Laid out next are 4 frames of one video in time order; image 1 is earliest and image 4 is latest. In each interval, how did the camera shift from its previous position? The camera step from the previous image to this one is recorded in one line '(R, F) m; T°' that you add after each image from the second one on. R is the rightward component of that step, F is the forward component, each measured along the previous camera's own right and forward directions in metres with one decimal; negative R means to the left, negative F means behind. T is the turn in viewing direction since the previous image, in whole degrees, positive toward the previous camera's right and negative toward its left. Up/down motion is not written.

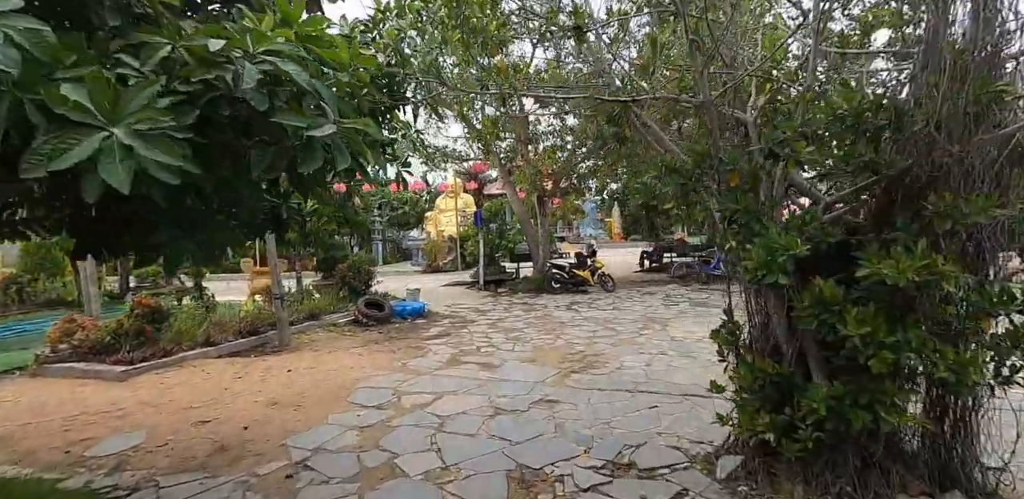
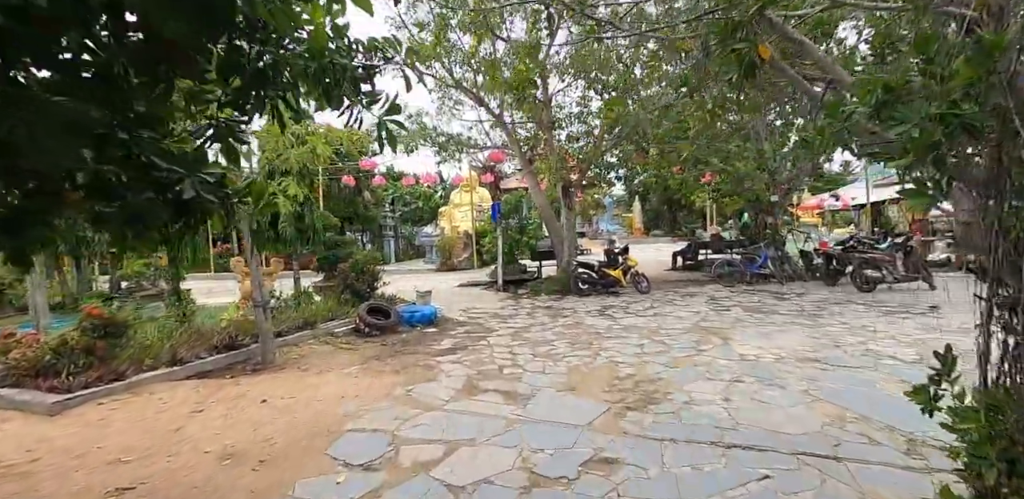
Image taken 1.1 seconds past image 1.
(-0.1, +1.1) m; -2°
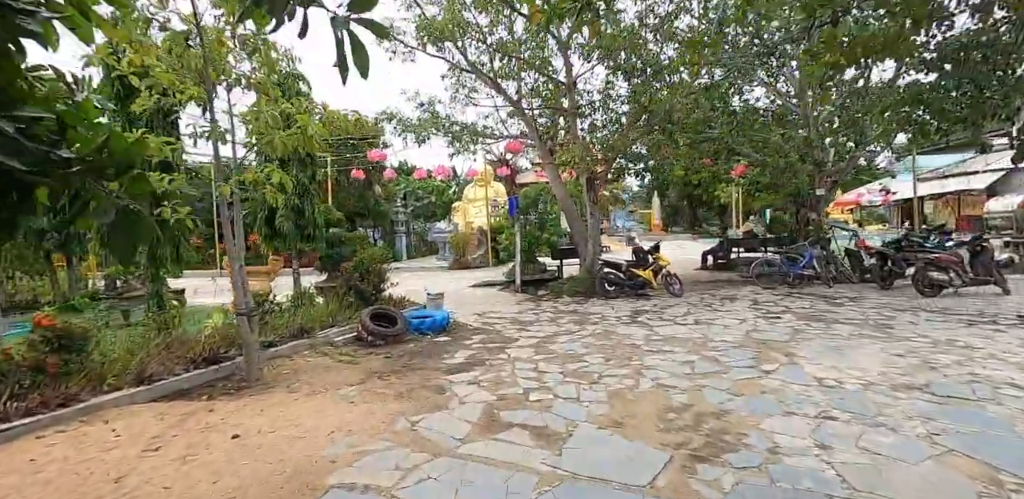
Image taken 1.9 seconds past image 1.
(-0.1, +0.8) m; -1°
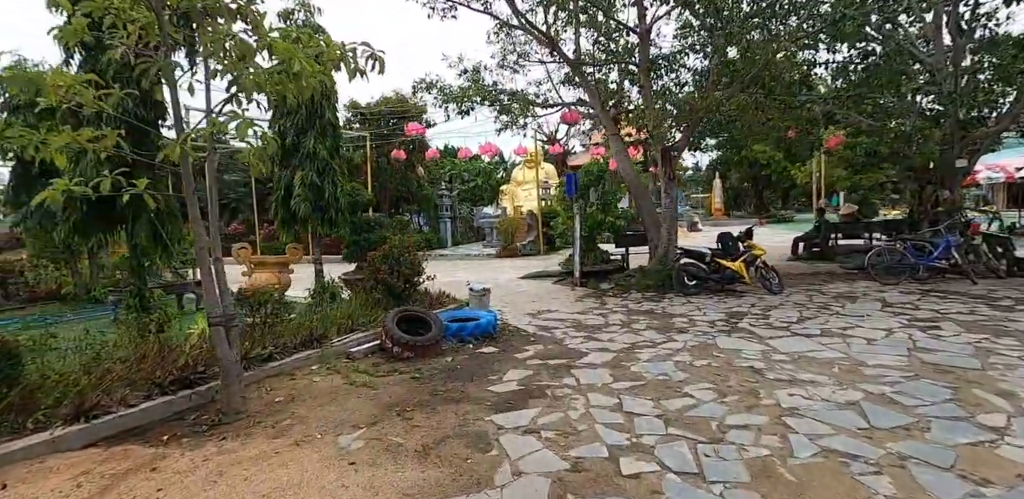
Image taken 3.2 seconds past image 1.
(-0.1, +1.4) m; -5°
